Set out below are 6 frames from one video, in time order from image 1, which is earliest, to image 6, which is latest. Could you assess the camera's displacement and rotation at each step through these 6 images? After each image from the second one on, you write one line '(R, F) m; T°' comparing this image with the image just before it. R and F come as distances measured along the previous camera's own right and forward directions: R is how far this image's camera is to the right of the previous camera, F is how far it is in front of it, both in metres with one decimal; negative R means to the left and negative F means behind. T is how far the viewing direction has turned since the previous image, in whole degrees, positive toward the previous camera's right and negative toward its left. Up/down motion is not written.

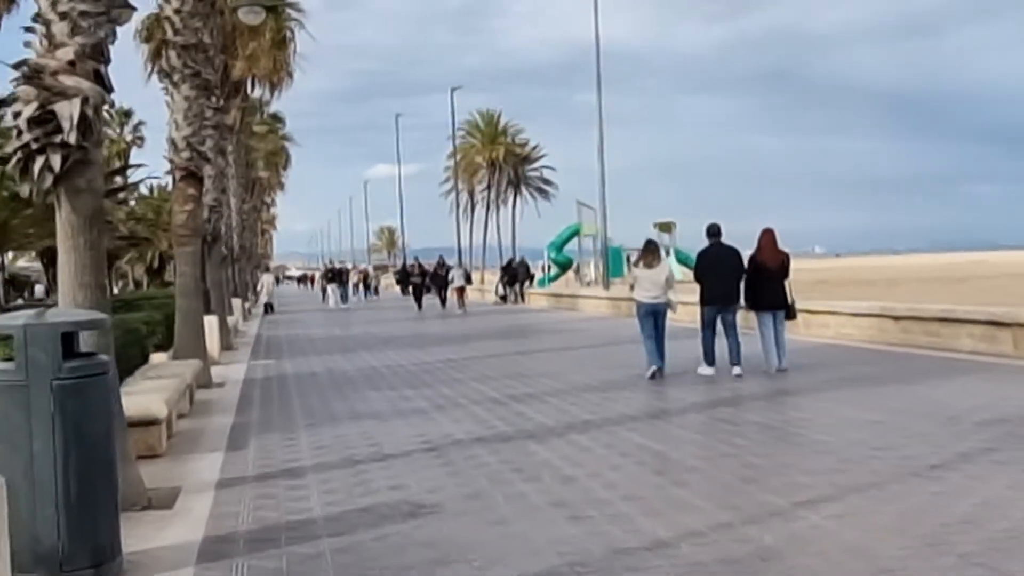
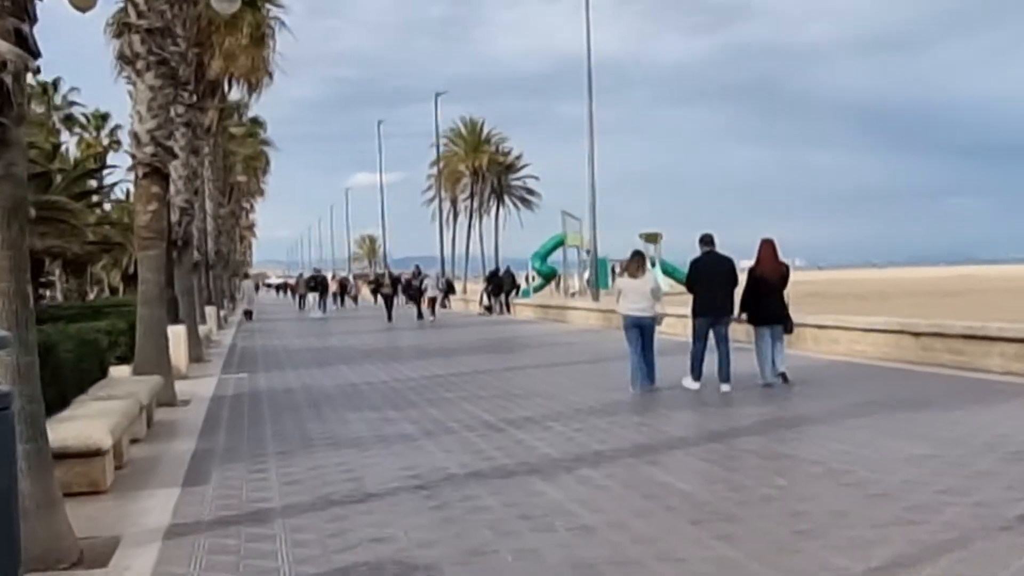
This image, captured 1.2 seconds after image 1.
(-0.2, +1.4) m; +1°
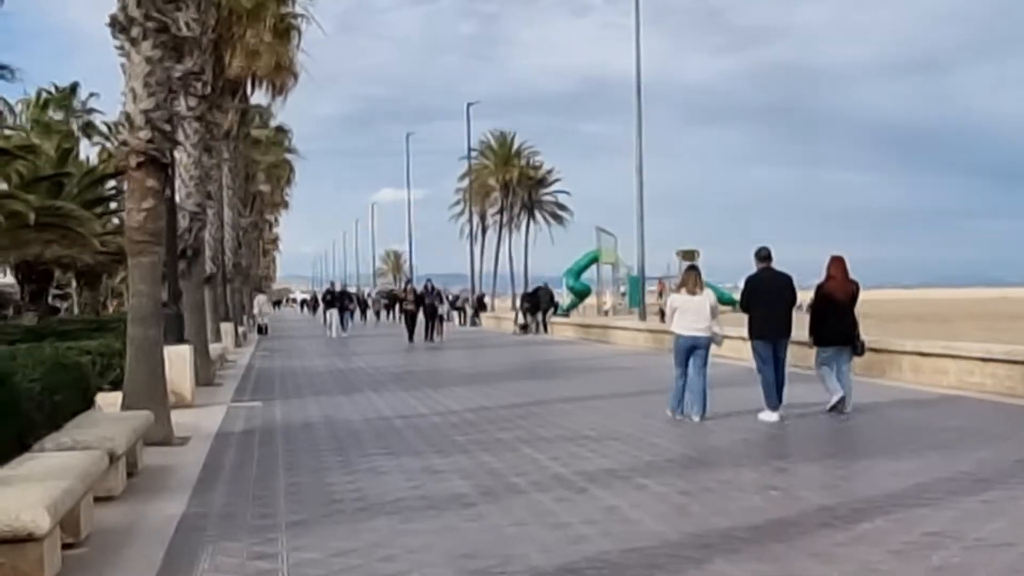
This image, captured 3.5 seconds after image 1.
(-0.4, +2.7) m; -1°
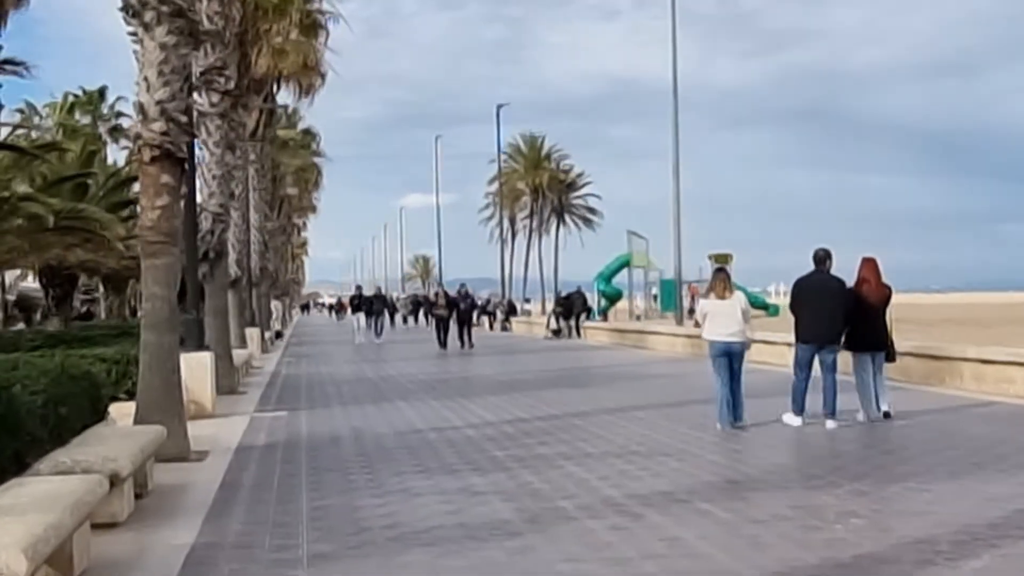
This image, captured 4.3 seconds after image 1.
(-0.1, +0.9) m; -1°
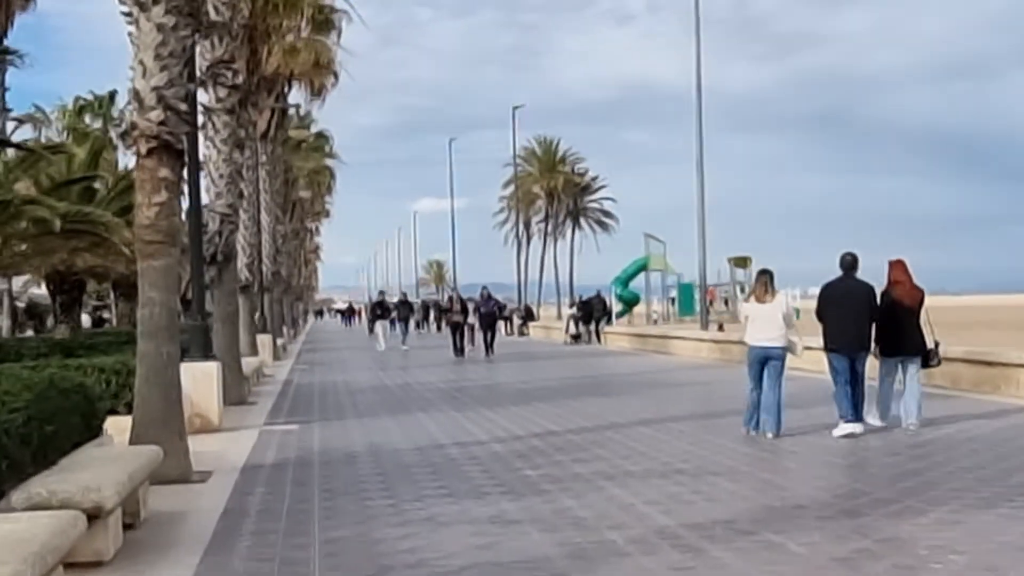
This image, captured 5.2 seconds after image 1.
(-0.1, +1.0) m; -1°
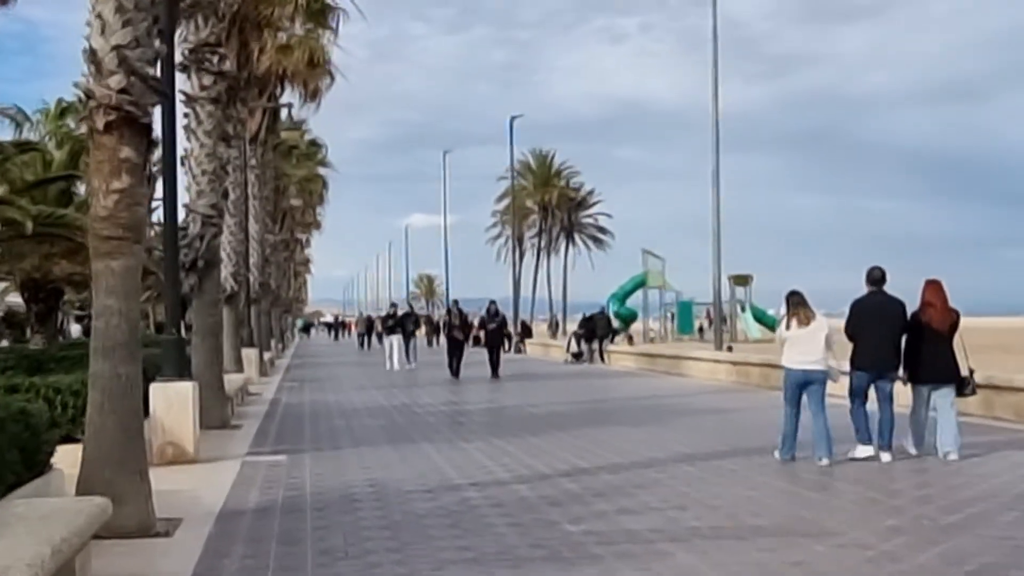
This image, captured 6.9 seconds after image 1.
(-0.3, +1.9) m; 0°
